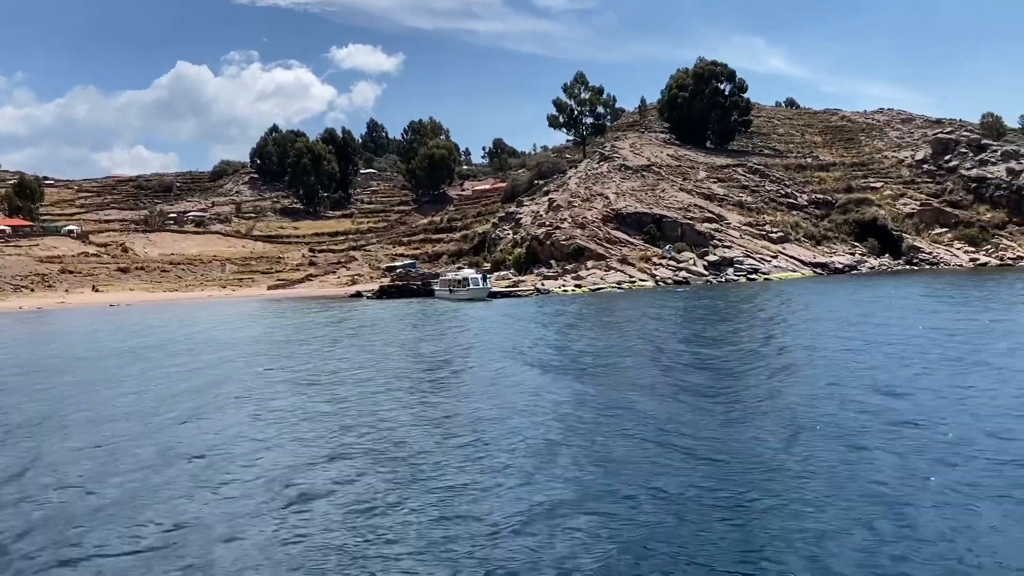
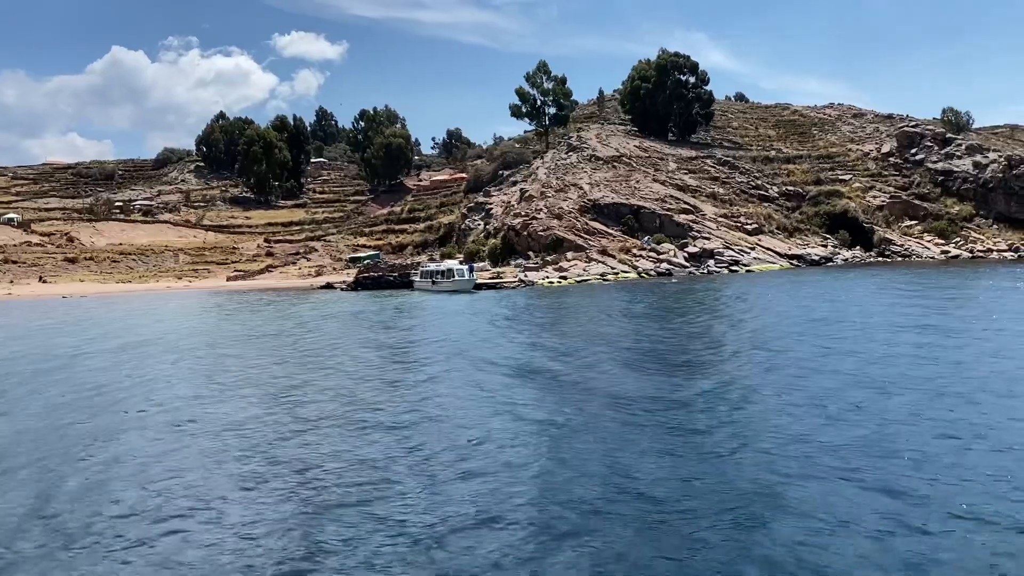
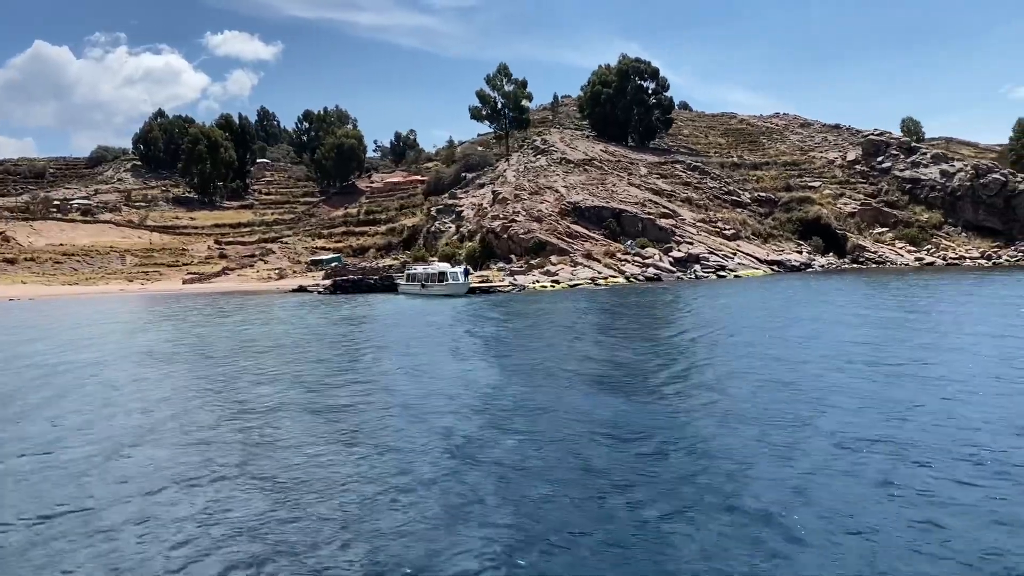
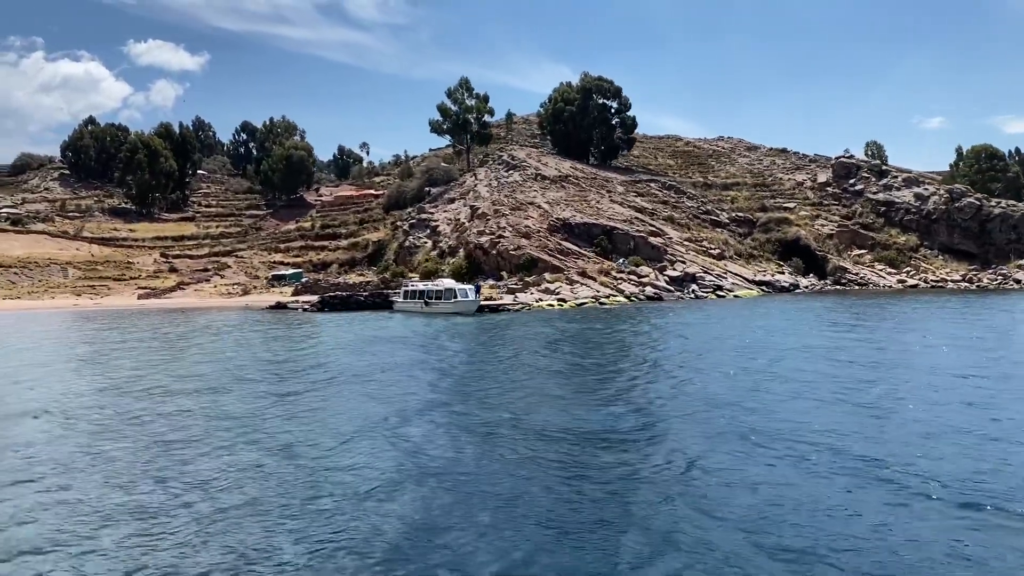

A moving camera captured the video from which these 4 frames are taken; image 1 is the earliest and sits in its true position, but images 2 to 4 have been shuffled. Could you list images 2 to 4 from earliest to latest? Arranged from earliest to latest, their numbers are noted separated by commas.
2, 3, 4
